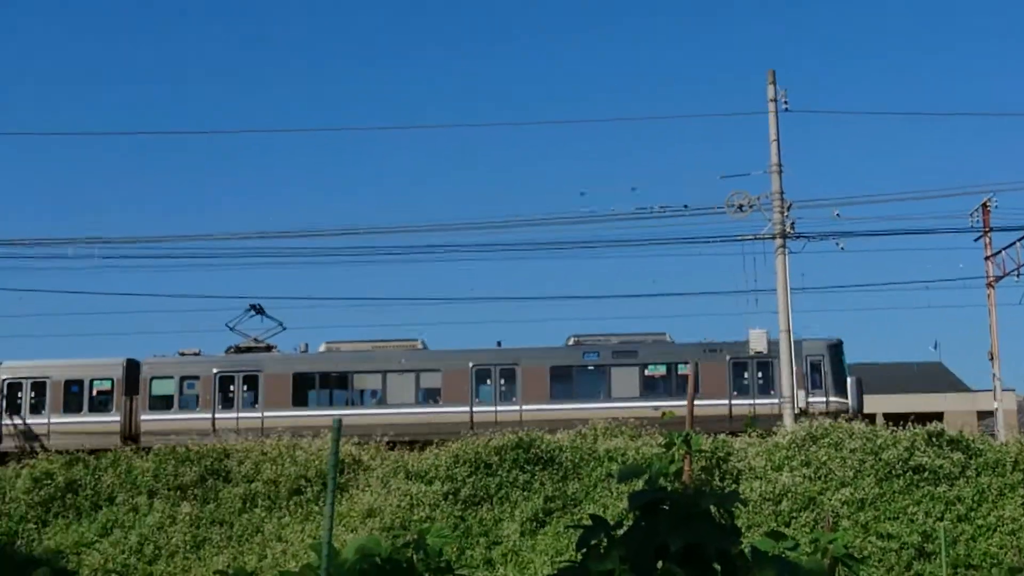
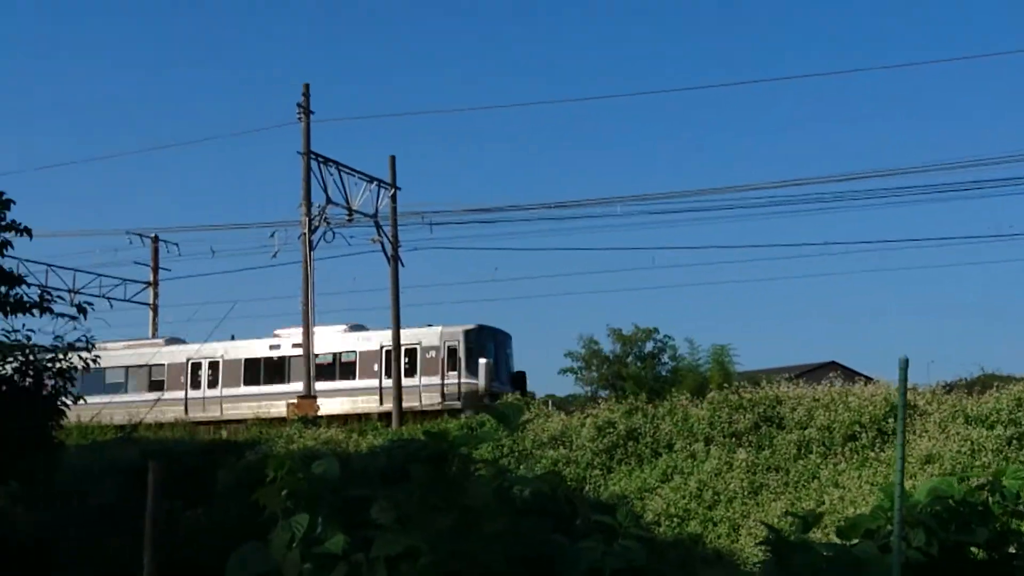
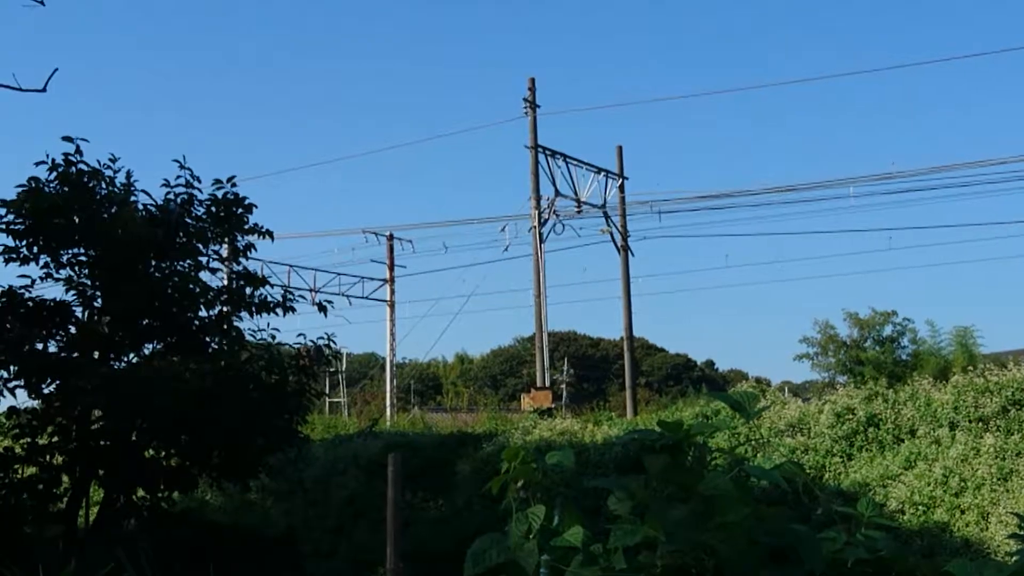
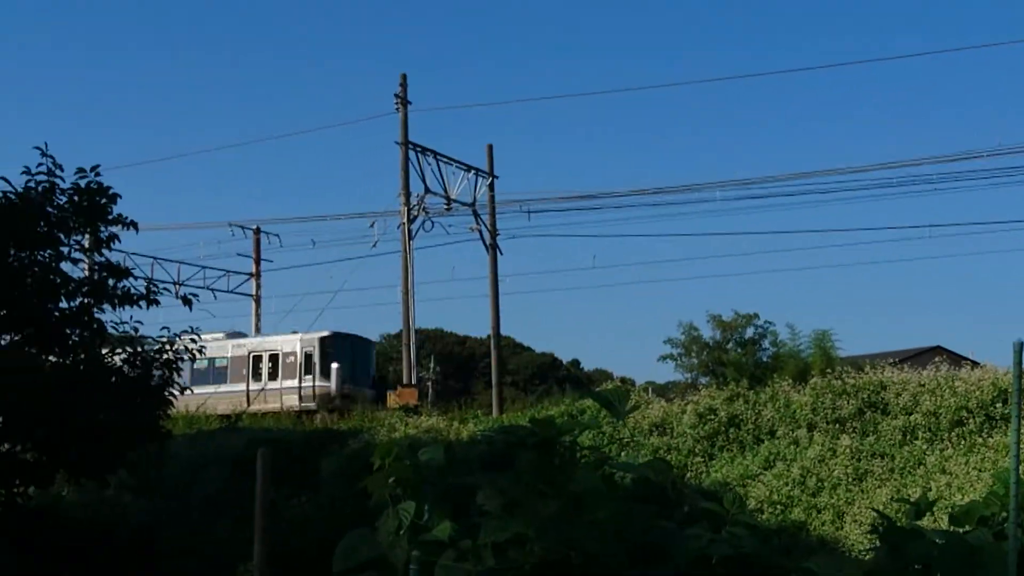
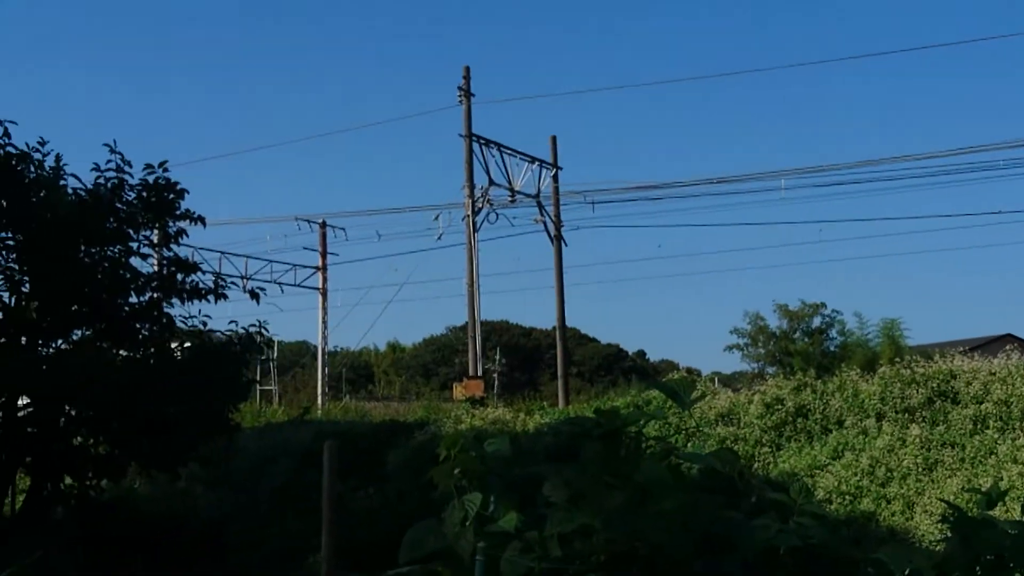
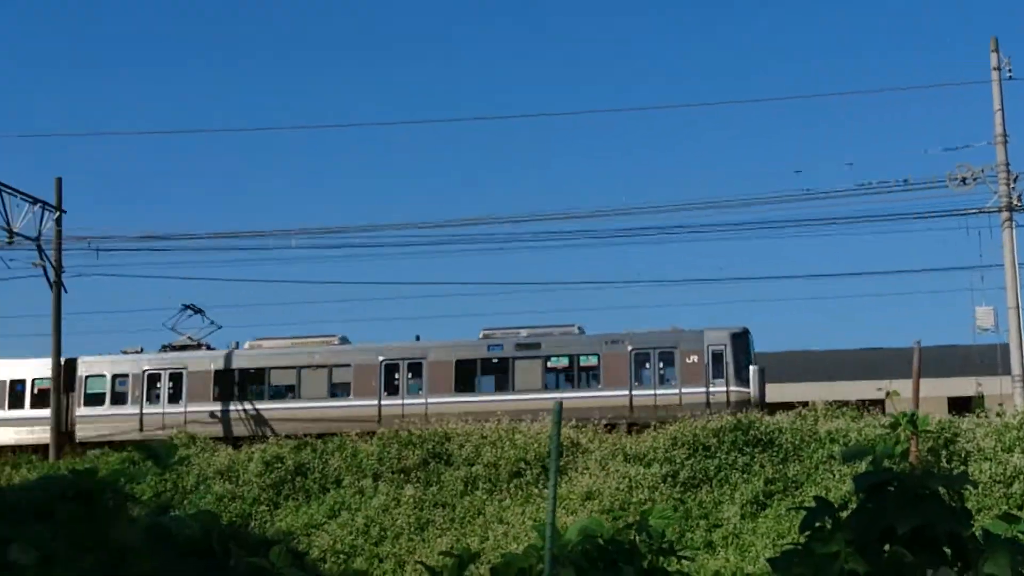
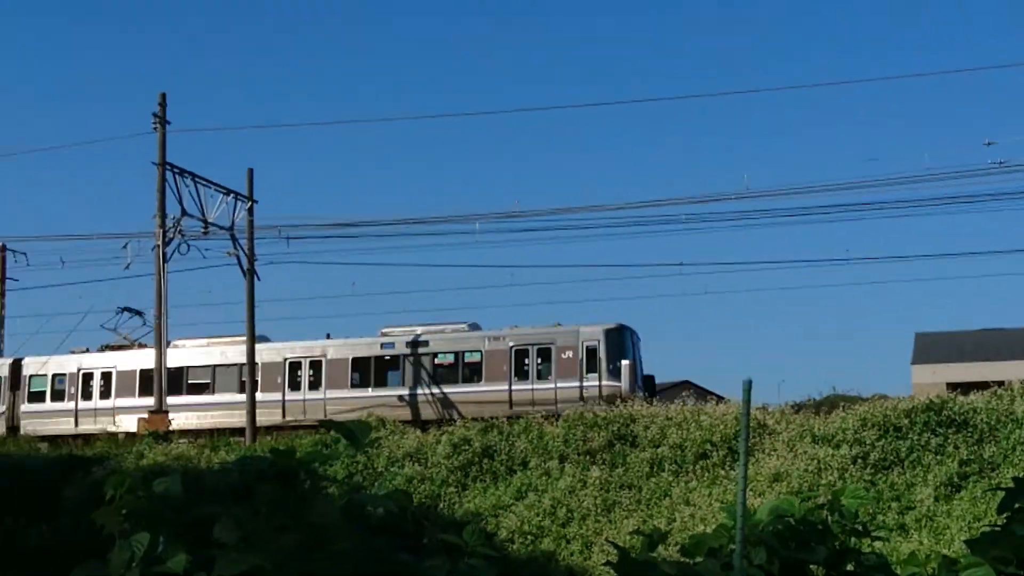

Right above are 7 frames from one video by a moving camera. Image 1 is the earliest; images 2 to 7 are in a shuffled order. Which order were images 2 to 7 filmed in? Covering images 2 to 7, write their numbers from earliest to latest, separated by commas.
6, 7, 2, 4, 5, 3
